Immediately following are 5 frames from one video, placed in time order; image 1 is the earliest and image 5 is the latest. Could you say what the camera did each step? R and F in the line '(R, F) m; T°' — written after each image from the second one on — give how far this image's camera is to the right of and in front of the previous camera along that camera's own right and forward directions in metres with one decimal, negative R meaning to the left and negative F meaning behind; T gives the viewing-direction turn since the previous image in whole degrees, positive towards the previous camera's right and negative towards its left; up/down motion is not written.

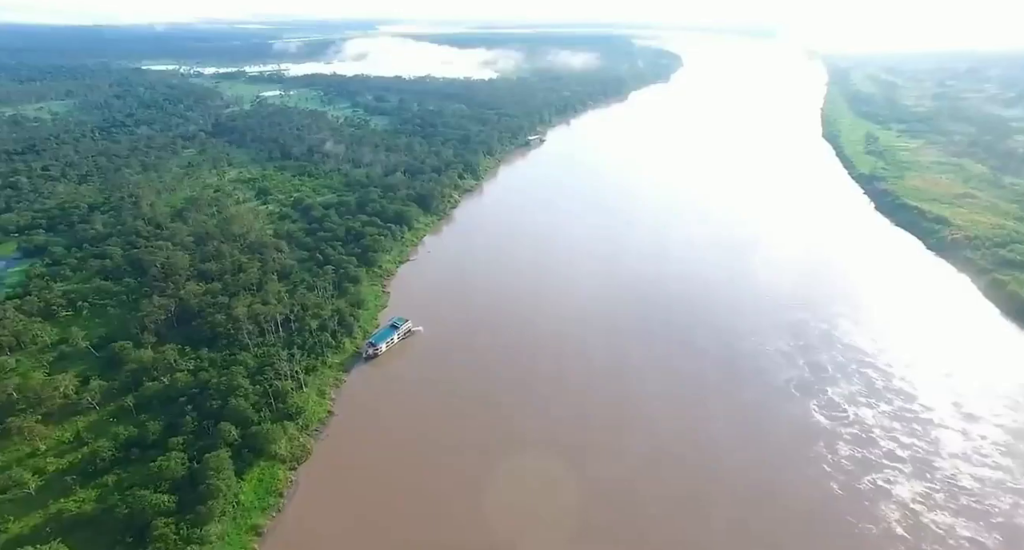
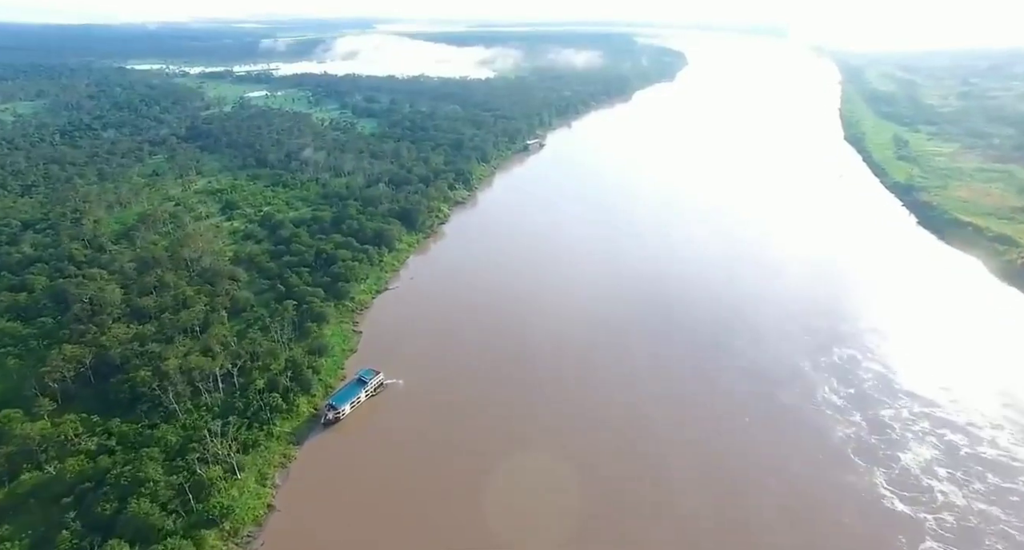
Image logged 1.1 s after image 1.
(+0.1, +3.8) m; 0°
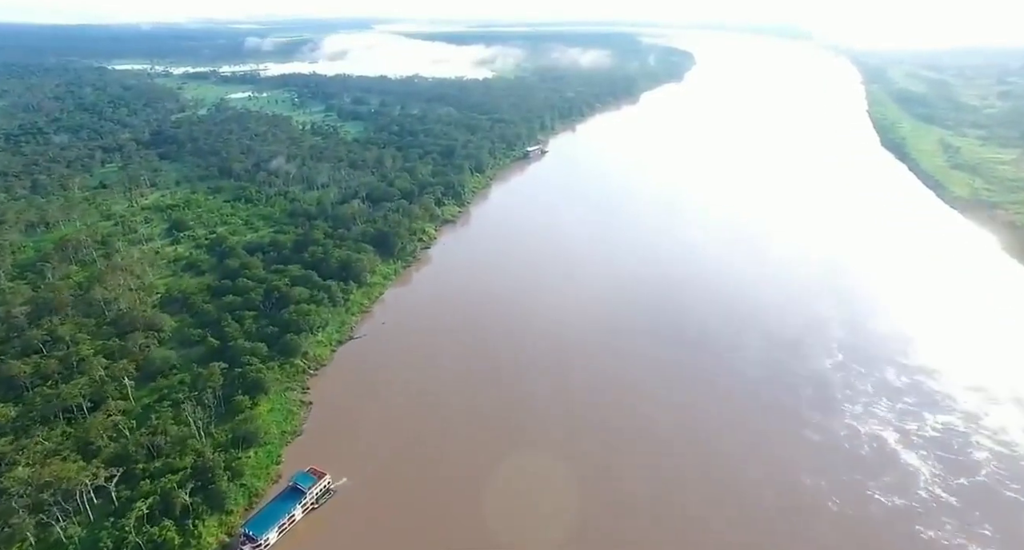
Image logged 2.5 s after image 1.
(+0.1, +4.8) m; 0°
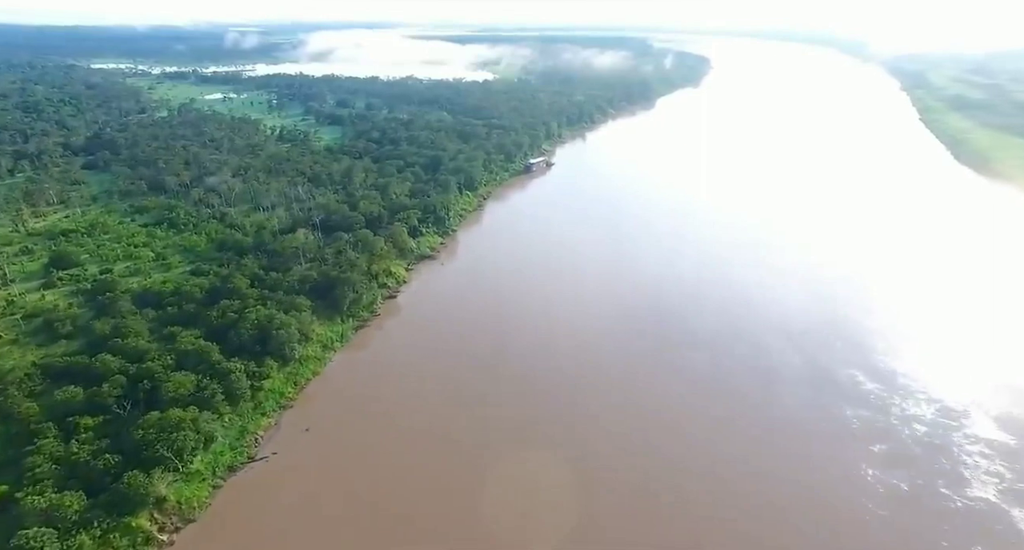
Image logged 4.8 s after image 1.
(+0.2, +6.9) m; 0°
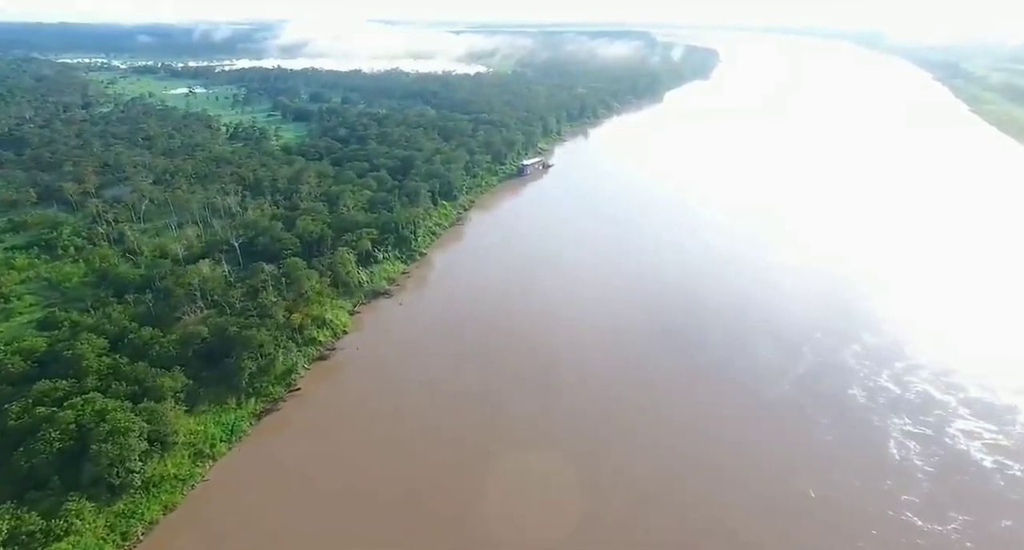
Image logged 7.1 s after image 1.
(+0.4, +5.9) m; 0°
